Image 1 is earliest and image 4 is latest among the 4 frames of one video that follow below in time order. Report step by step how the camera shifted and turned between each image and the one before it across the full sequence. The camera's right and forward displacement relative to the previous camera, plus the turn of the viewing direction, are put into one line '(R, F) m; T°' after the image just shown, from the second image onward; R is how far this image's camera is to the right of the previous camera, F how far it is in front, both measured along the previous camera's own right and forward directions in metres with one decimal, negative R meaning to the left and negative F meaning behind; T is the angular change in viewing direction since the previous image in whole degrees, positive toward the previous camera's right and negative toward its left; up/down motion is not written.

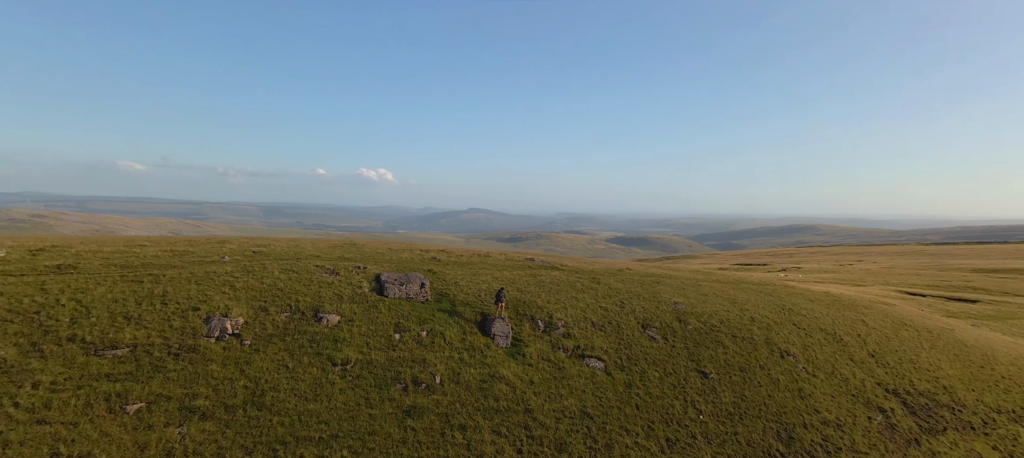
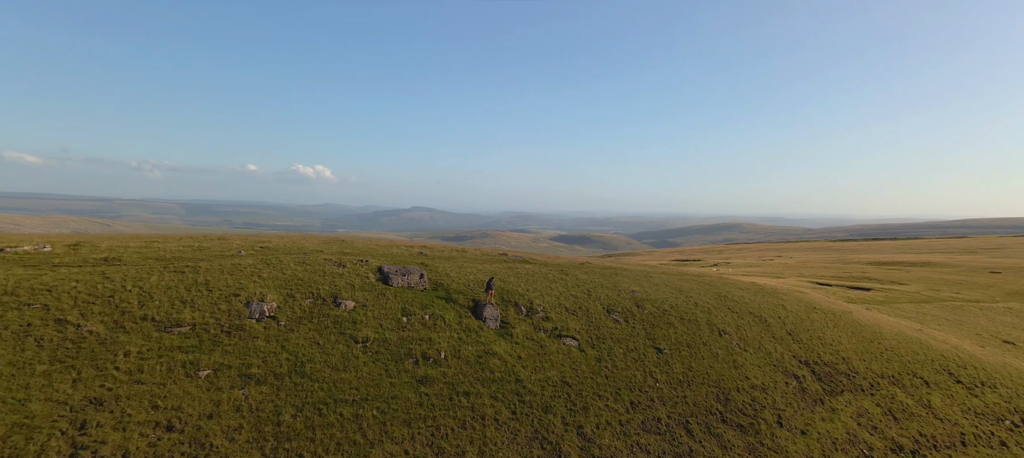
(-3.3, -4.4) m; +7°
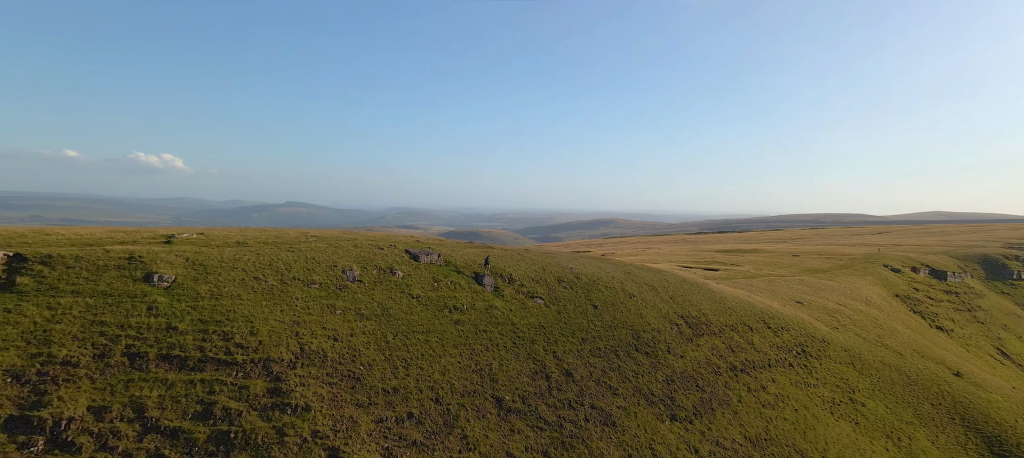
(-10.5, -13.7) m; +14°
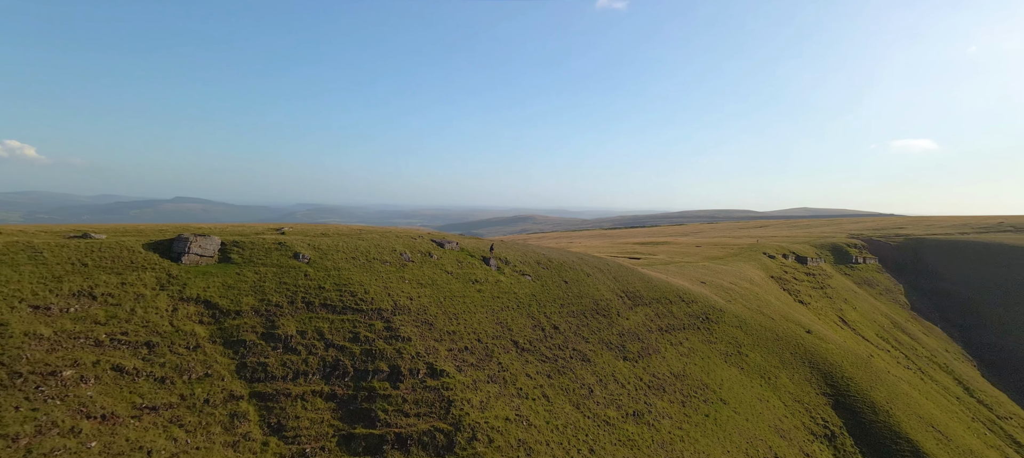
(-10.2, -14.9) m; +10°
